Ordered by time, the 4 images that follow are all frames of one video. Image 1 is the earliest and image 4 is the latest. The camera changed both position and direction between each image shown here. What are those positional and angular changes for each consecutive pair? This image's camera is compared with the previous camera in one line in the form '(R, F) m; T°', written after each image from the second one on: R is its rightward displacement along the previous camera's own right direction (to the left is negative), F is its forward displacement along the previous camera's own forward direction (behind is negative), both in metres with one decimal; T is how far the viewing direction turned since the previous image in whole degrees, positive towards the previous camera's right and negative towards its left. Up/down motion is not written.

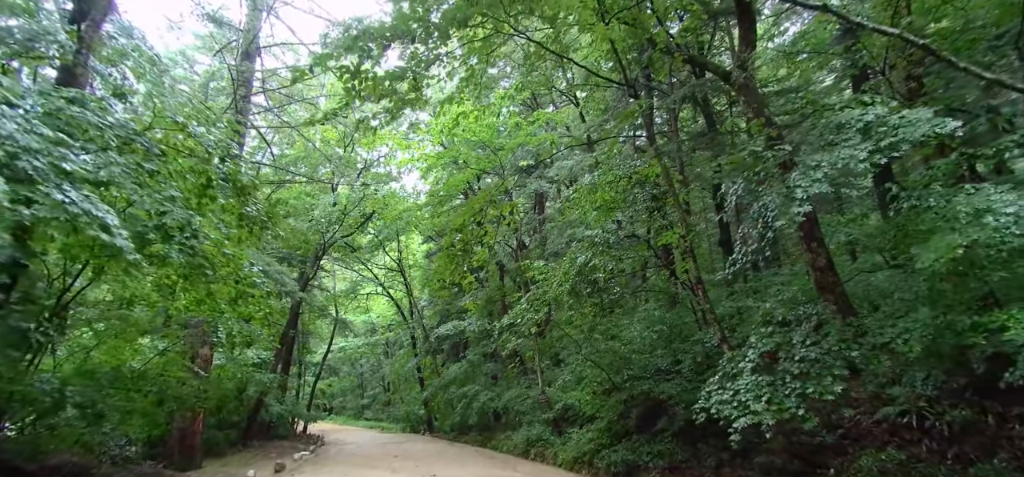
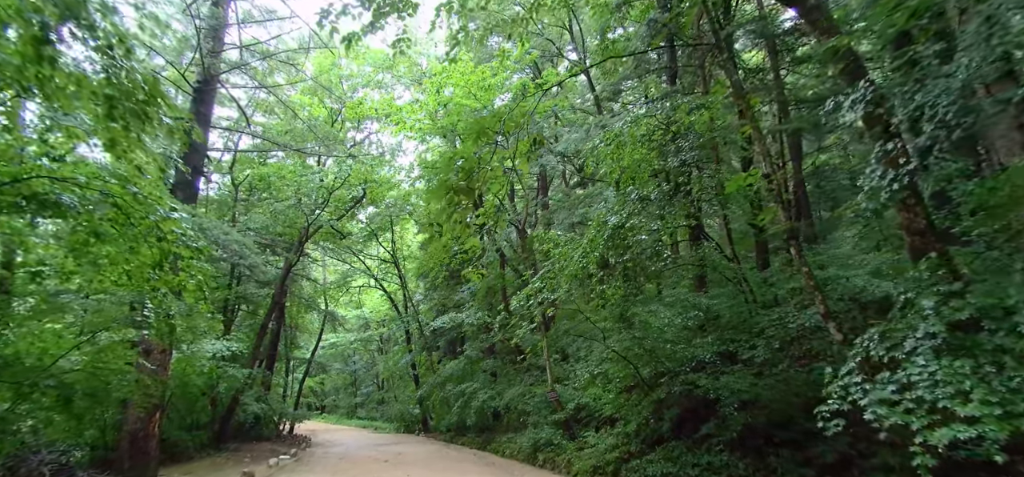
(-0.2, +1.5) m; 0°
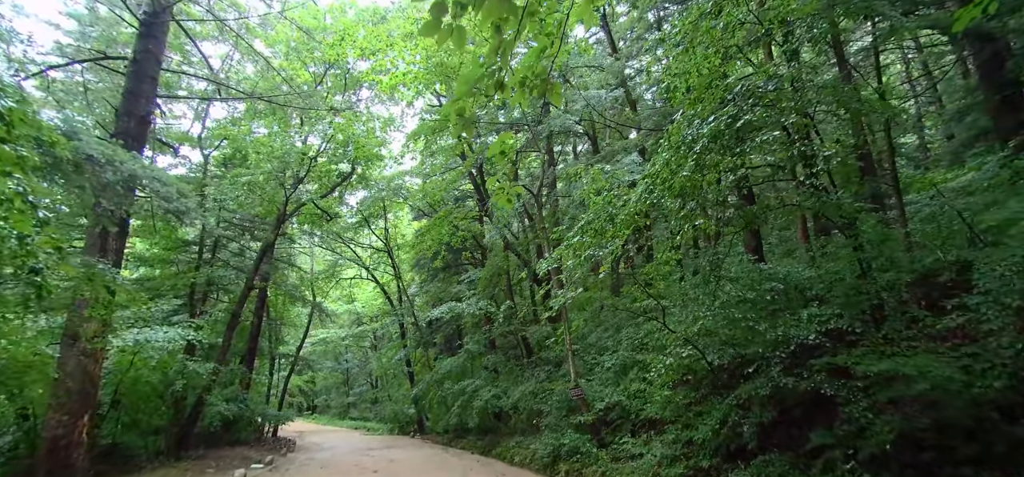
(-0.3, +1.9) m; +1°
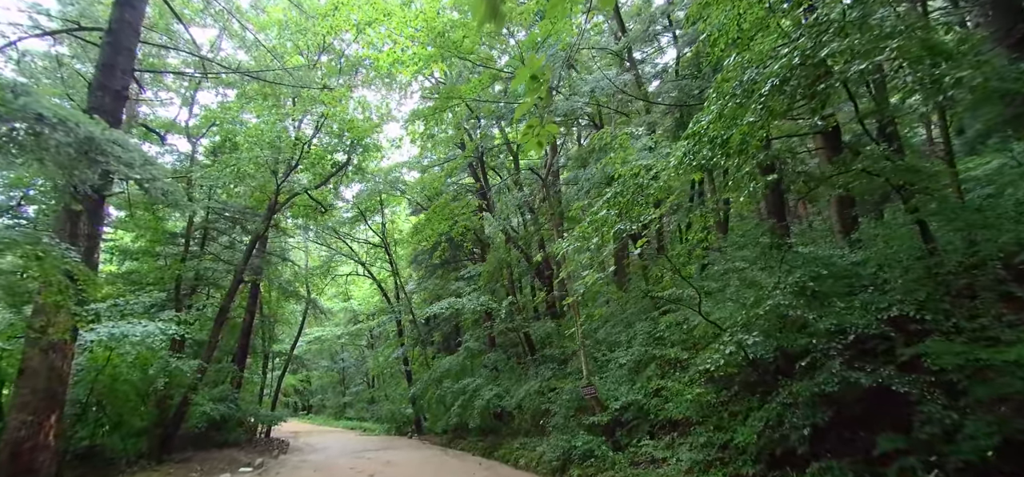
(-0.2, +0.7) m; 0°
